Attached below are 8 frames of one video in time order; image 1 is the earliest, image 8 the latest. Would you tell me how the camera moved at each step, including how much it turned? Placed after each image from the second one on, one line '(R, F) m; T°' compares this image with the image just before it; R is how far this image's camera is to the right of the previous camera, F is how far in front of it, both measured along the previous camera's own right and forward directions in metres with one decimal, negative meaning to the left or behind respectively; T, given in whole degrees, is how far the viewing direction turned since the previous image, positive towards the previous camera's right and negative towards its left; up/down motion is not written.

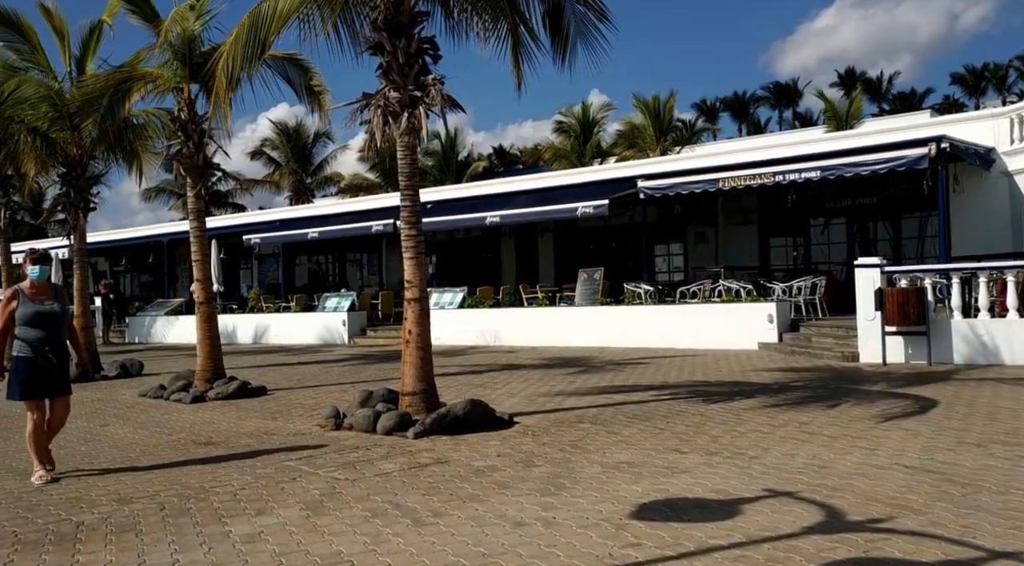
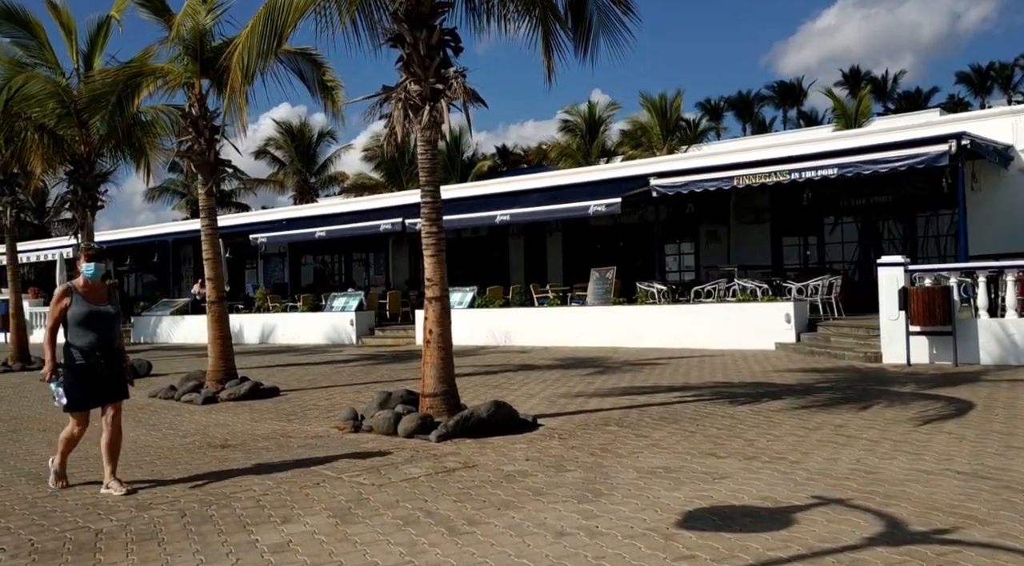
(-0.2, +0.2) m; 0°
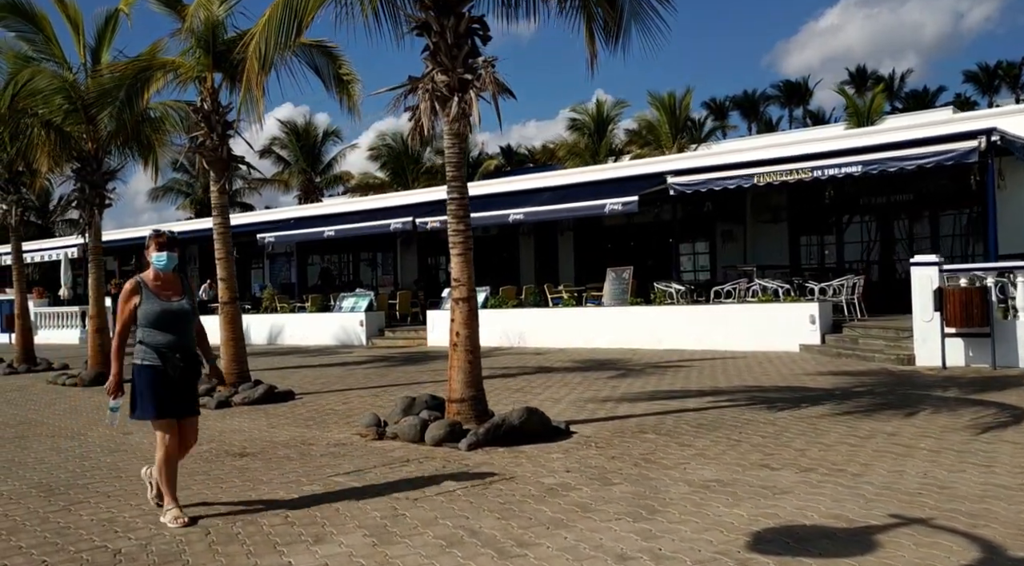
(-0.3, +0.4) m; 0°
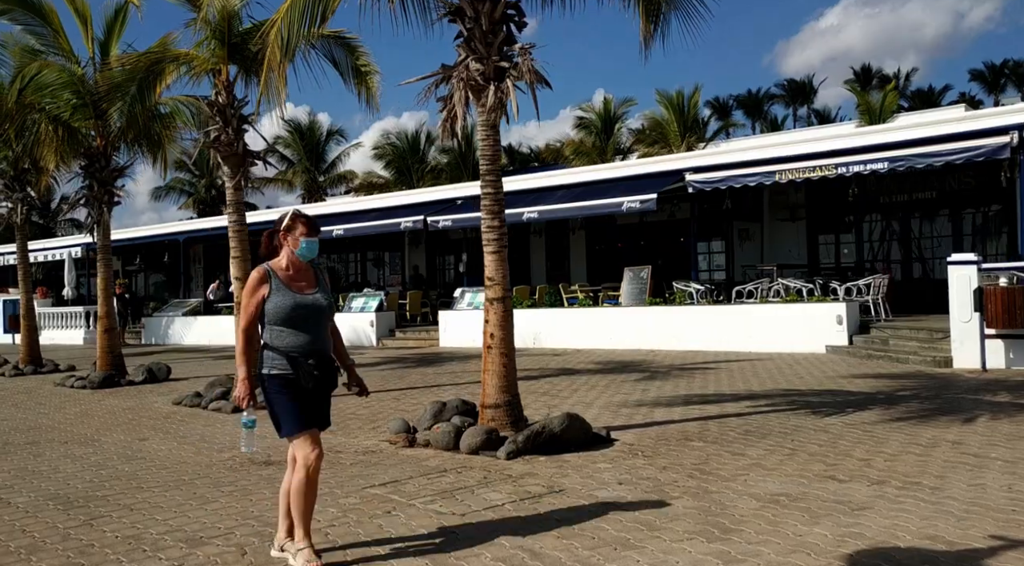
(-0.3, +0.4) m; 0°
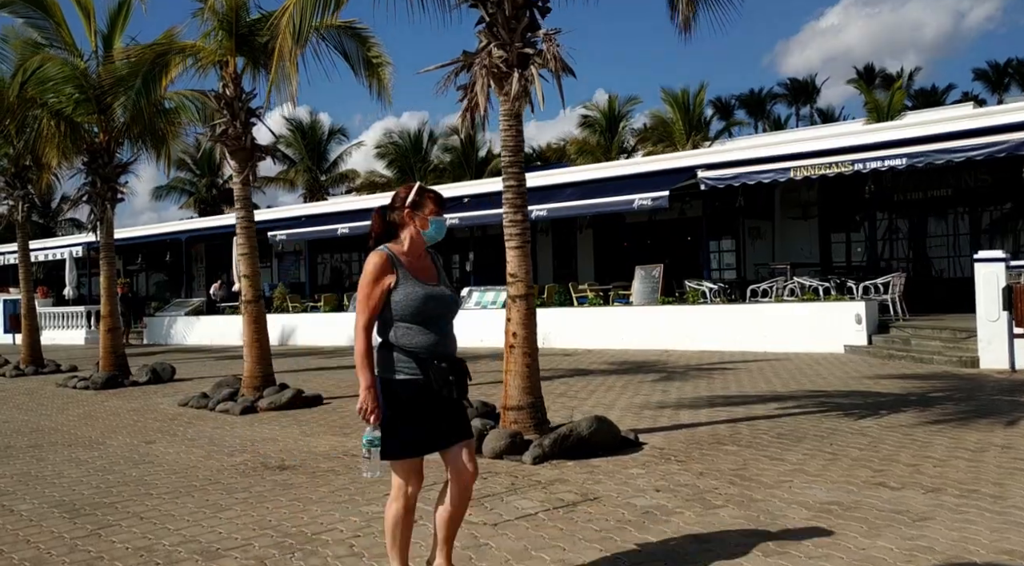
(-0.2, +0.3) m; 0°
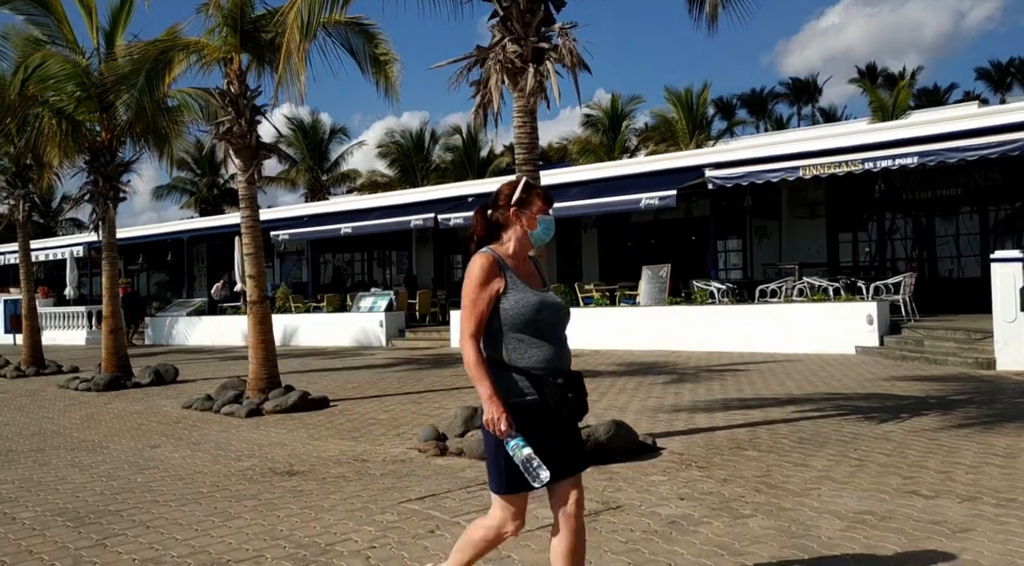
(-0.1, +0.2) m; 0°
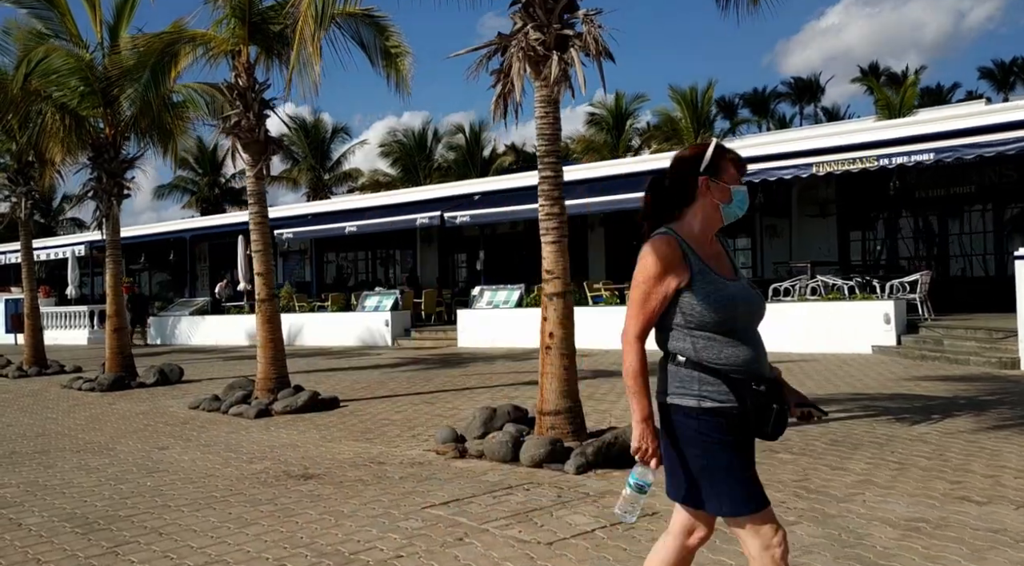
(-0.2, +0.3) m; 0°
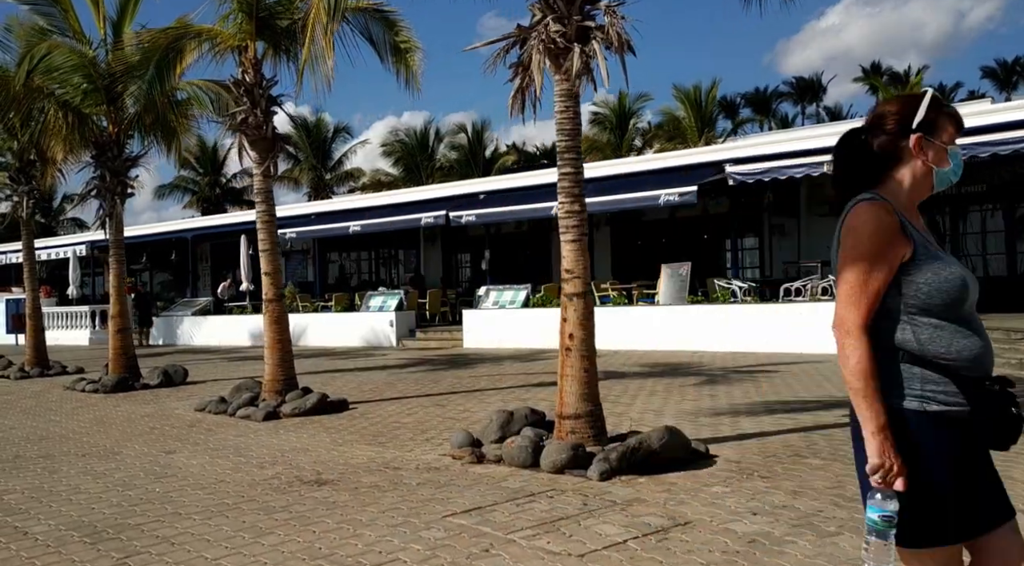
(-0.1, +0.2) m; 0°
